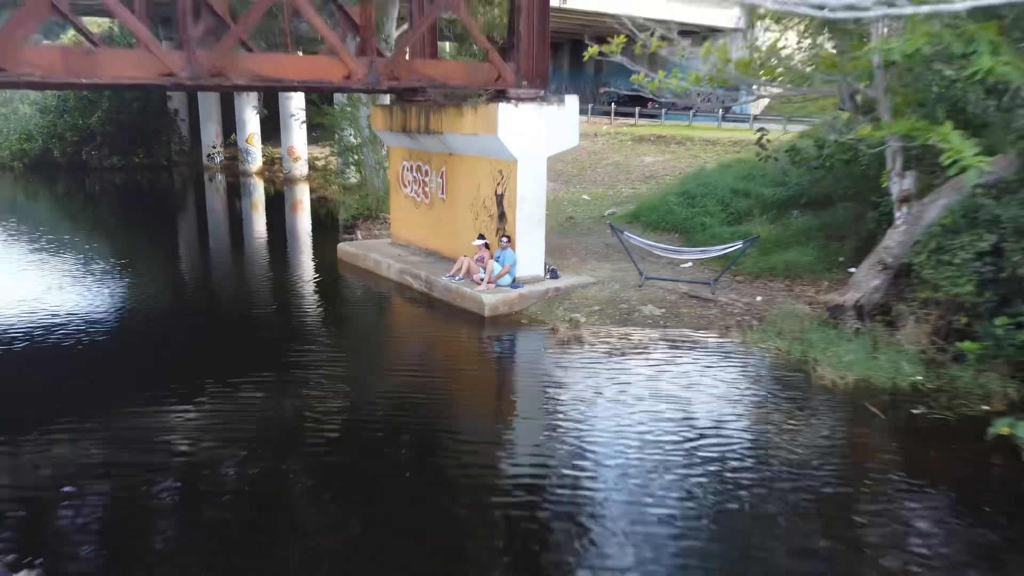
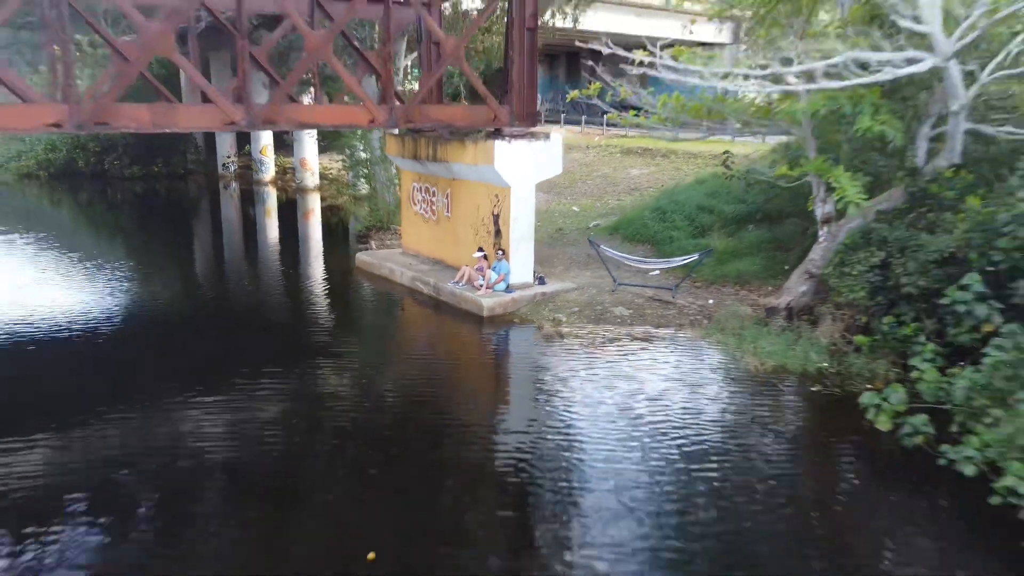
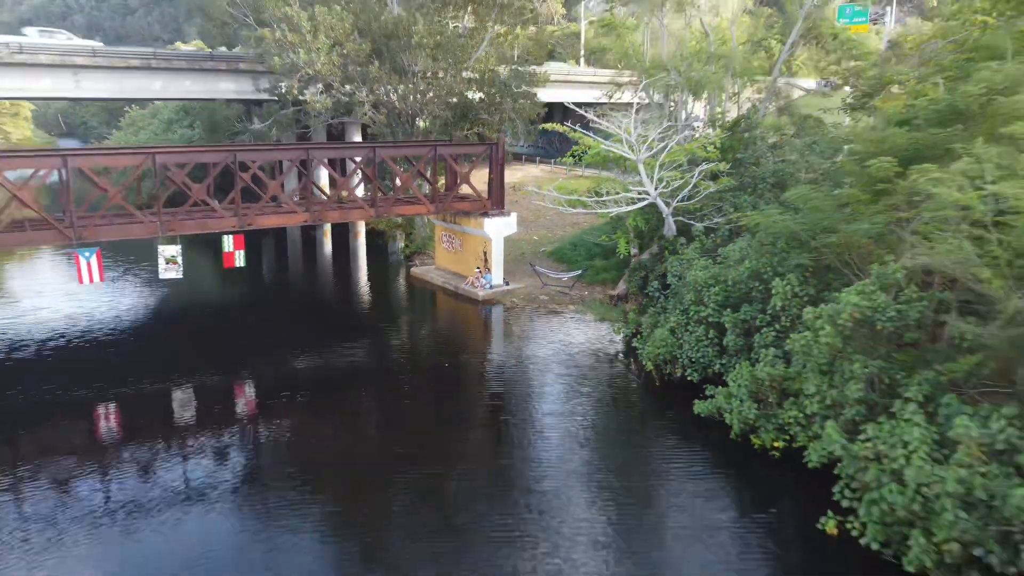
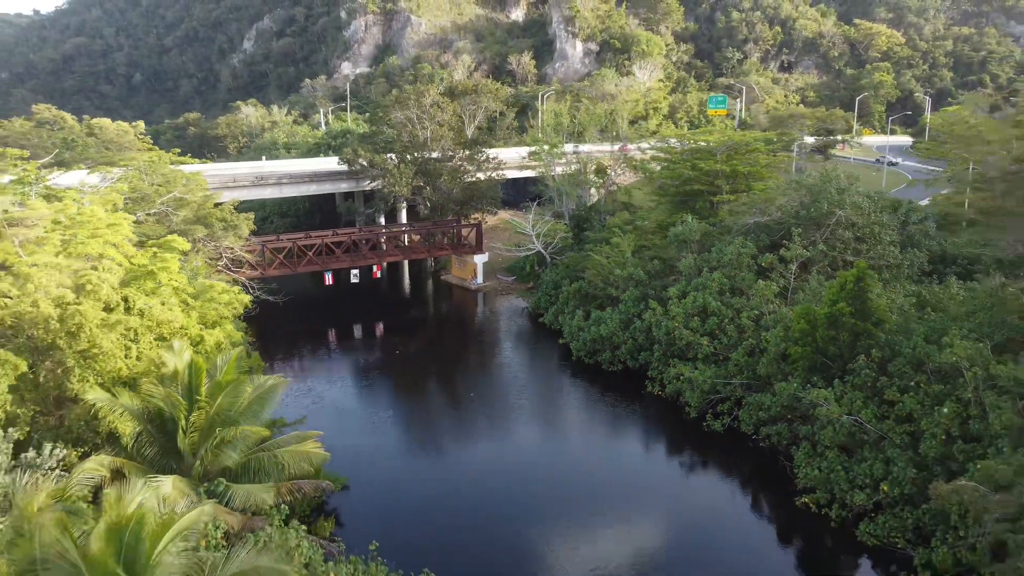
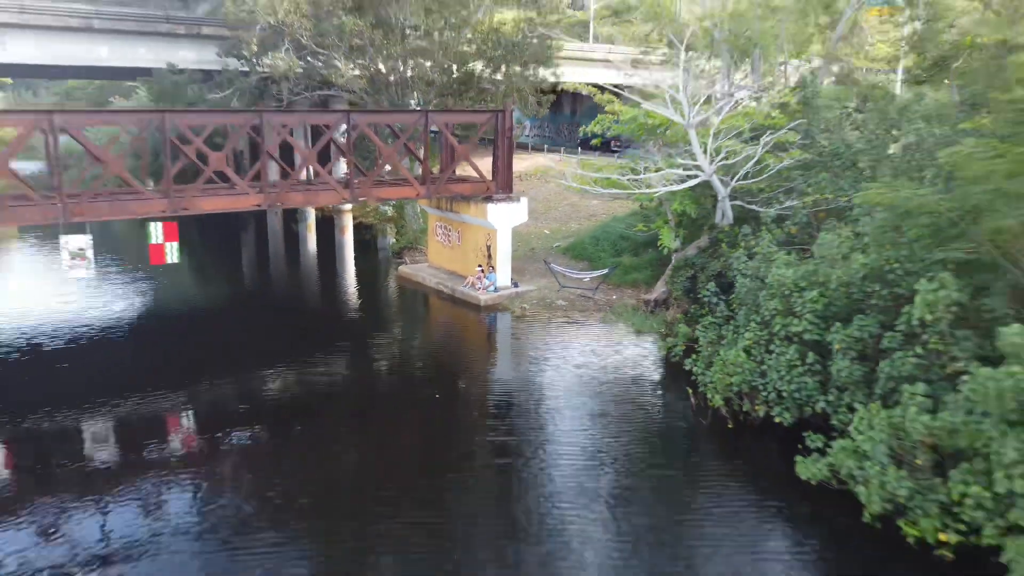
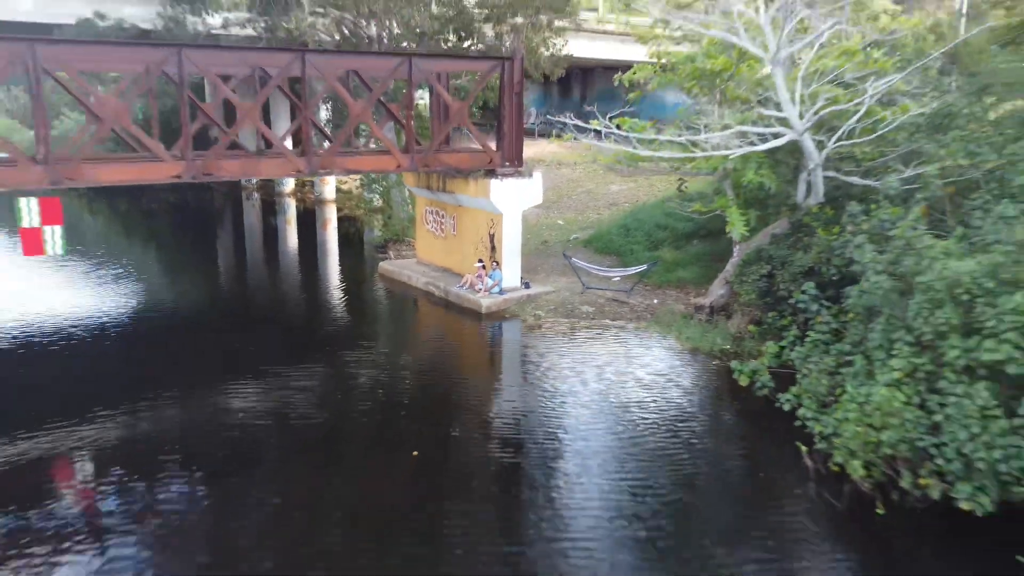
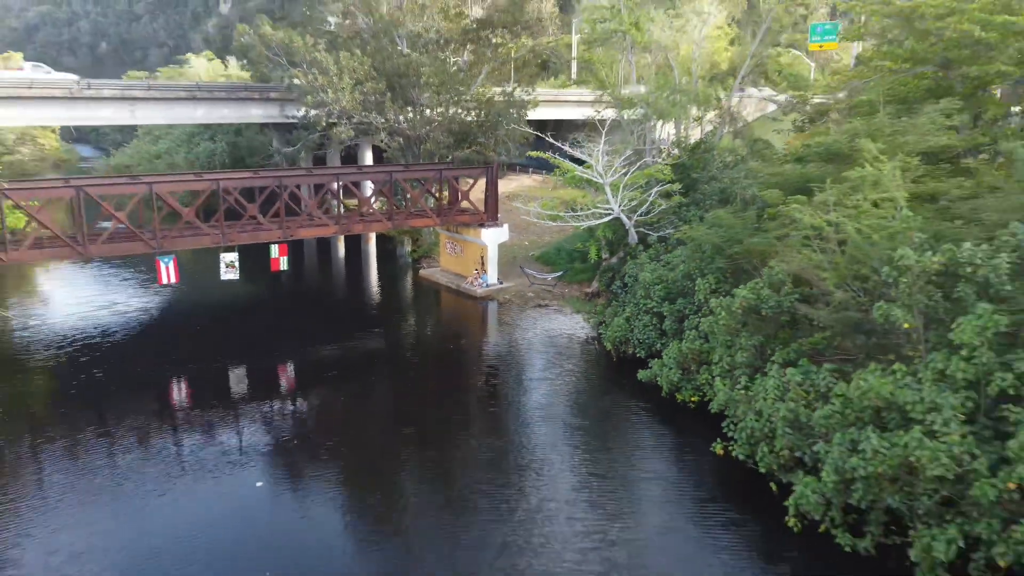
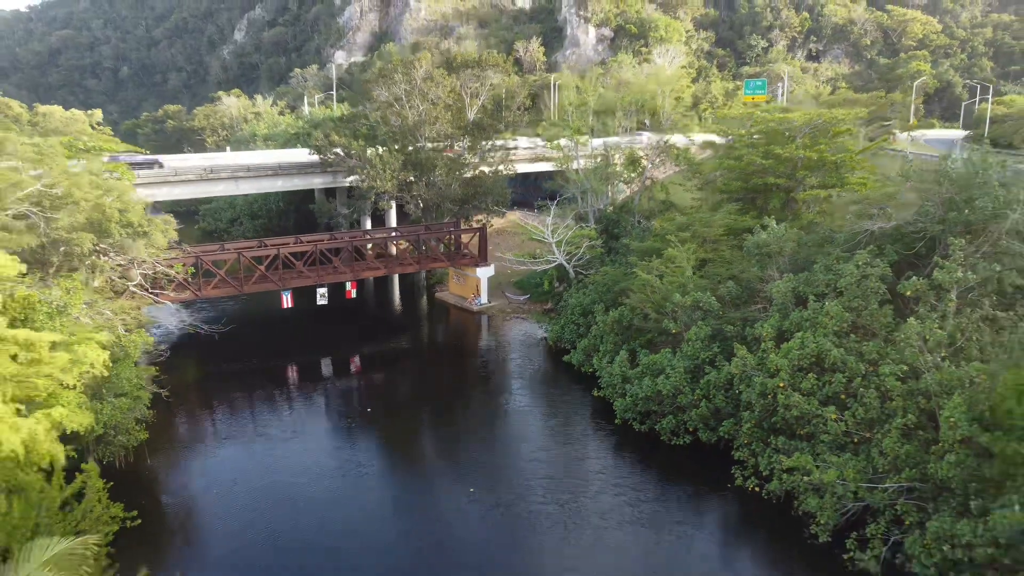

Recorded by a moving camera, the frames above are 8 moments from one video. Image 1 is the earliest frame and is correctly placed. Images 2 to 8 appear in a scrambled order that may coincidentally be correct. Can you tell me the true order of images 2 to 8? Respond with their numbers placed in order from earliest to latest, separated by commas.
2, 6, 5, 3, 7, 8, 4
